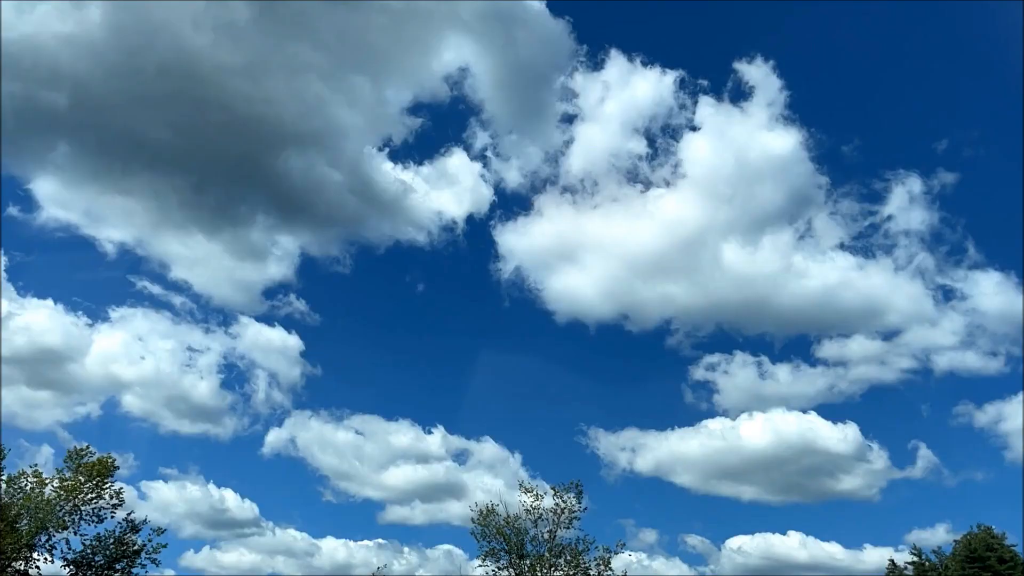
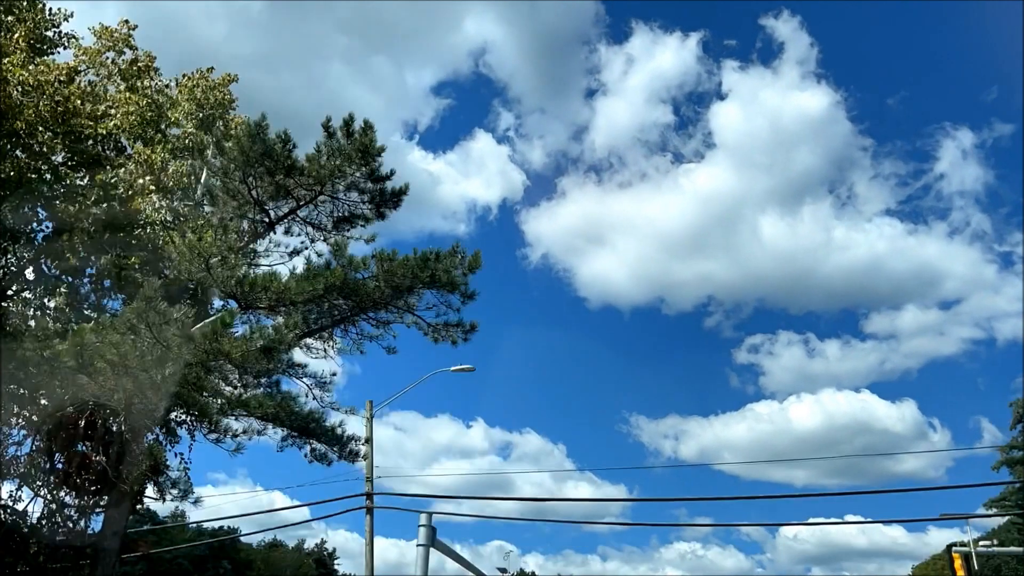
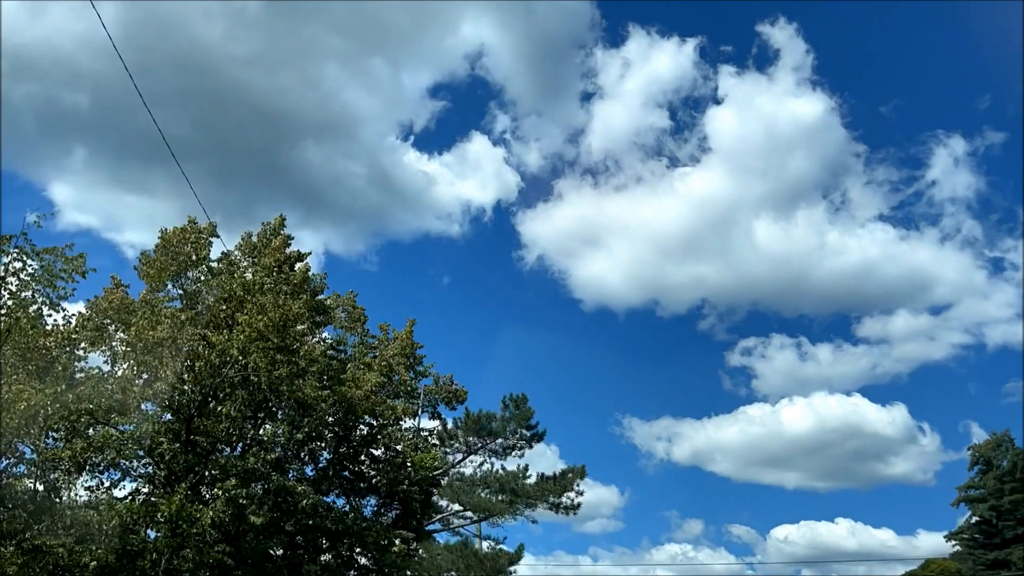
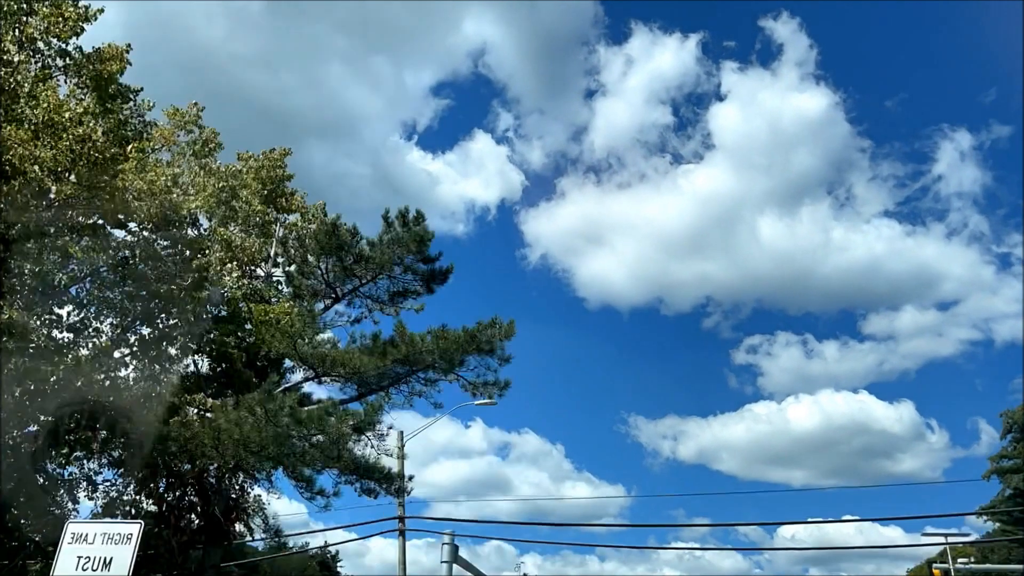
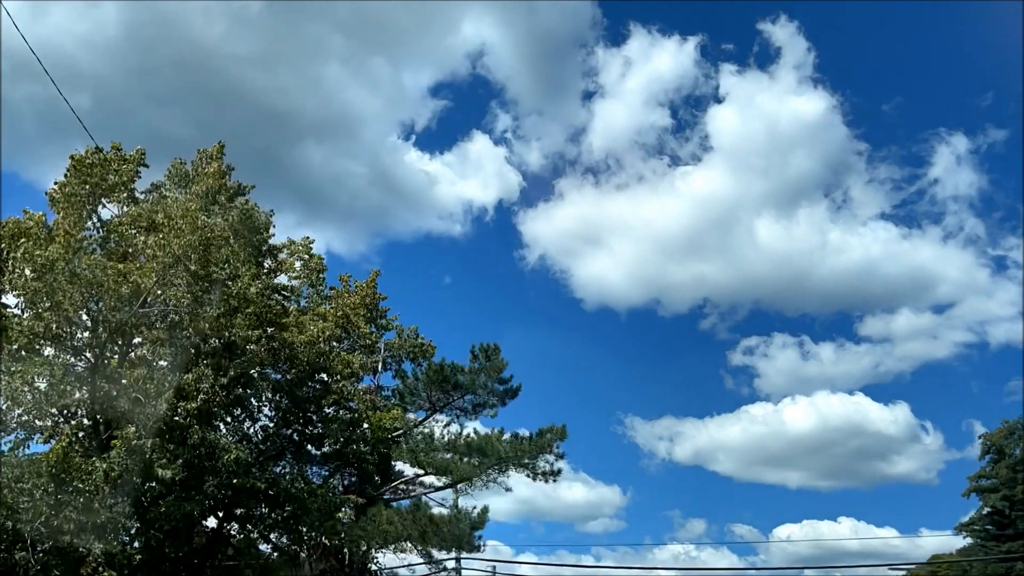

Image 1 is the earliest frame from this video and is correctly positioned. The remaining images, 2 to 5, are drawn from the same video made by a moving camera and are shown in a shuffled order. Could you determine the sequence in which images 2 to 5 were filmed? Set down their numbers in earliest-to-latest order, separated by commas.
3, 5, 4, 2
